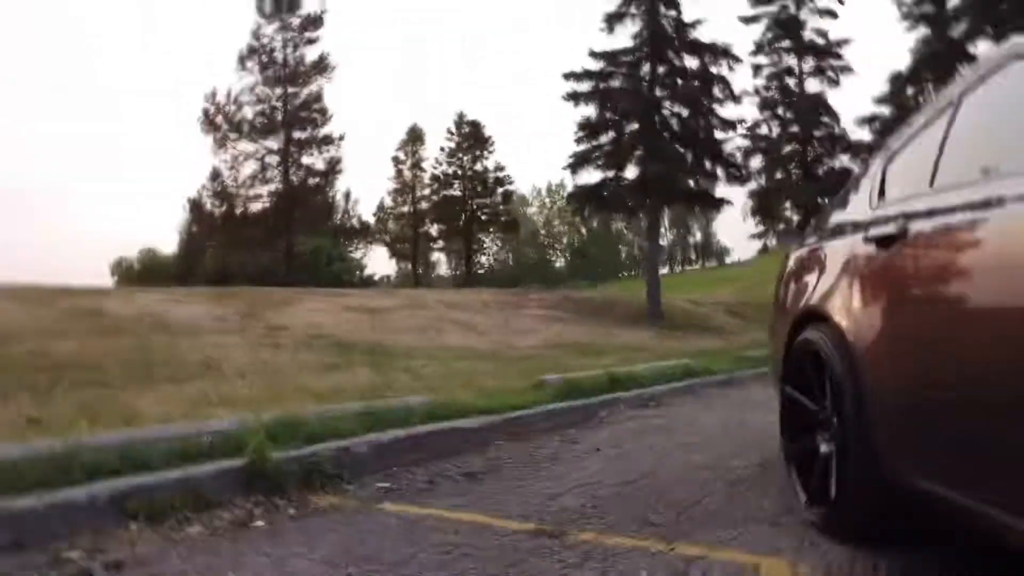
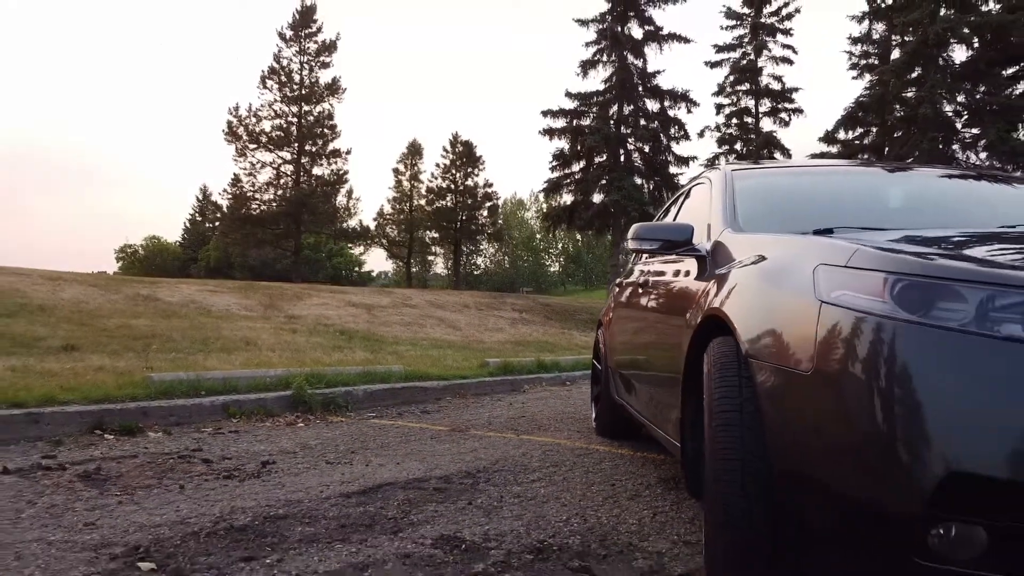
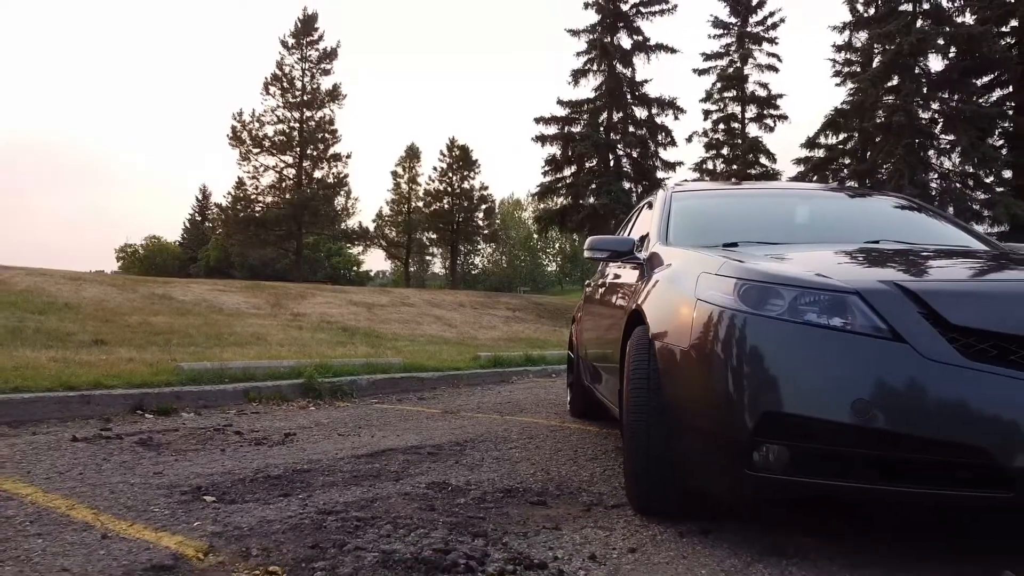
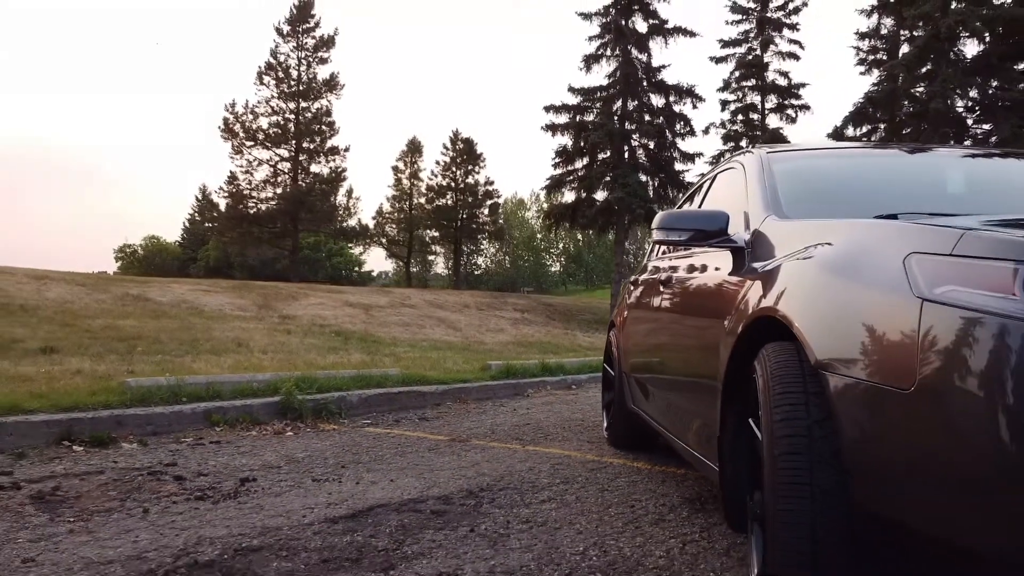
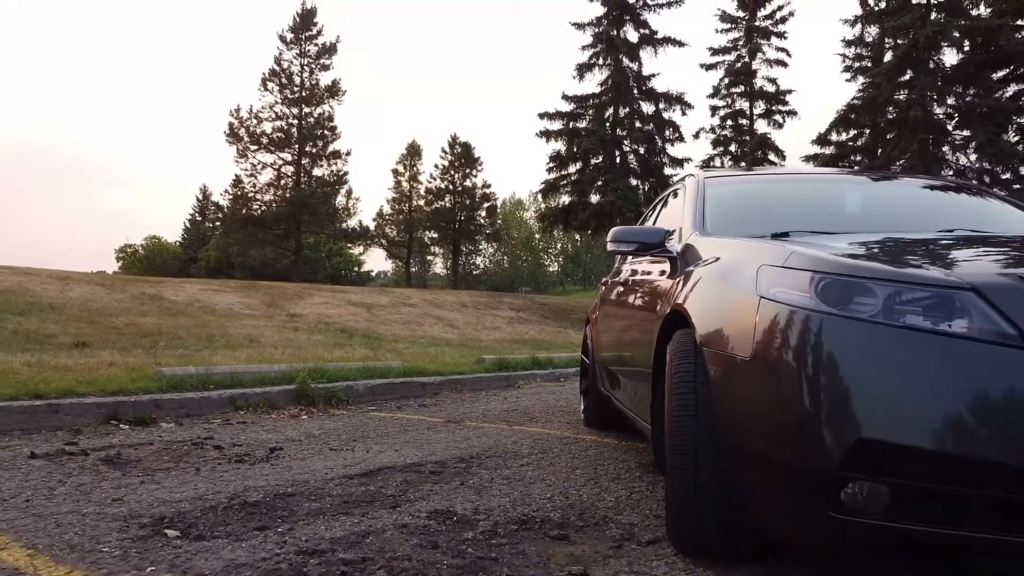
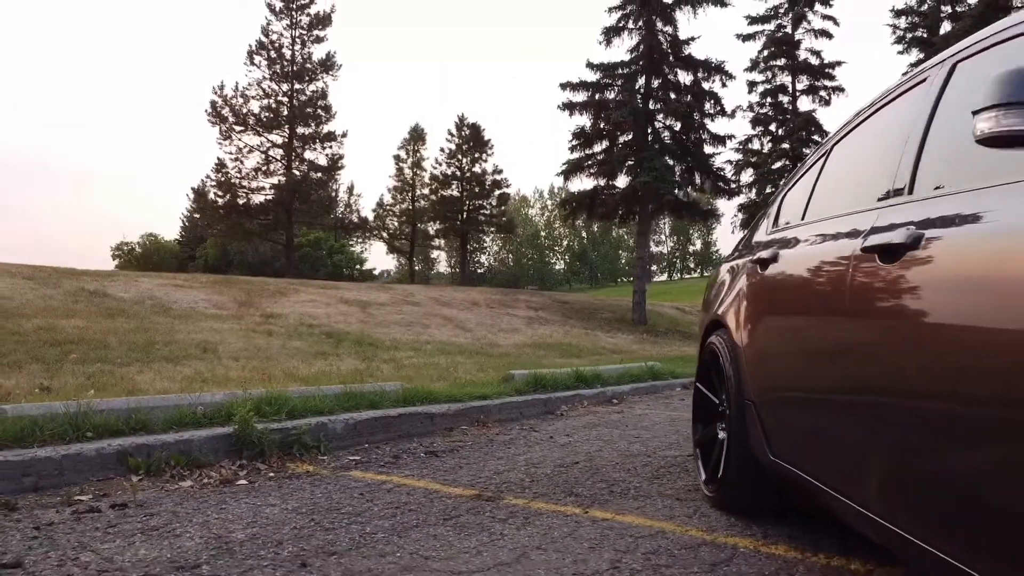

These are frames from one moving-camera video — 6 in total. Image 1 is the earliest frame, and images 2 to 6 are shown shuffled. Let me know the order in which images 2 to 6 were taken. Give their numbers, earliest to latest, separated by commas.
6, 4, 2, 5, 3
